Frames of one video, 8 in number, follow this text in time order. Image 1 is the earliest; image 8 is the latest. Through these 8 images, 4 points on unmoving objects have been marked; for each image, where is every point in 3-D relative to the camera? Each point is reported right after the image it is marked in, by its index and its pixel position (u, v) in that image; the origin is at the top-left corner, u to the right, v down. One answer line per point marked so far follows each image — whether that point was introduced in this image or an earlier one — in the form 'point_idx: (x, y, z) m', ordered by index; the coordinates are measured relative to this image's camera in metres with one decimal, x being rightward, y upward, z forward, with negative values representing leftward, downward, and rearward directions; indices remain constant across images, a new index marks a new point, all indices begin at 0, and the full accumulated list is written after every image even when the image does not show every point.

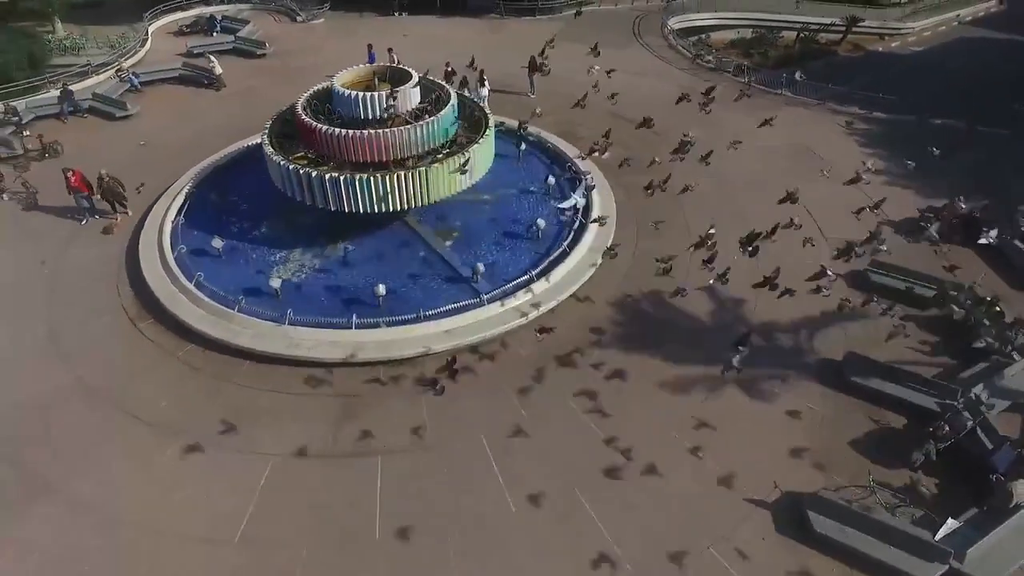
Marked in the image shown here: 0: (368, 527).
0: (-2.9, -4.5, +11.7) m
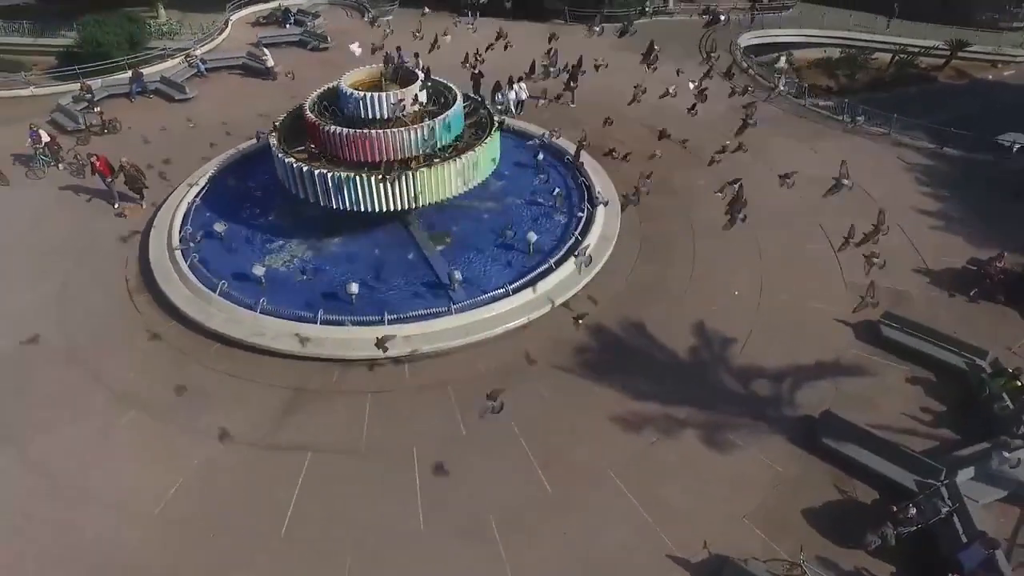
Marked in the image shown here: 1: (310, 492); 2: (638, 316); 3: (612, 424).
0: (-4.6, -4.5, +11.9) m
1: (-4.3, -4.1, +12.3) m
2: (+3.2, -0.8, +16.3) m
3: (+2.1, -3.0, +13.6) m
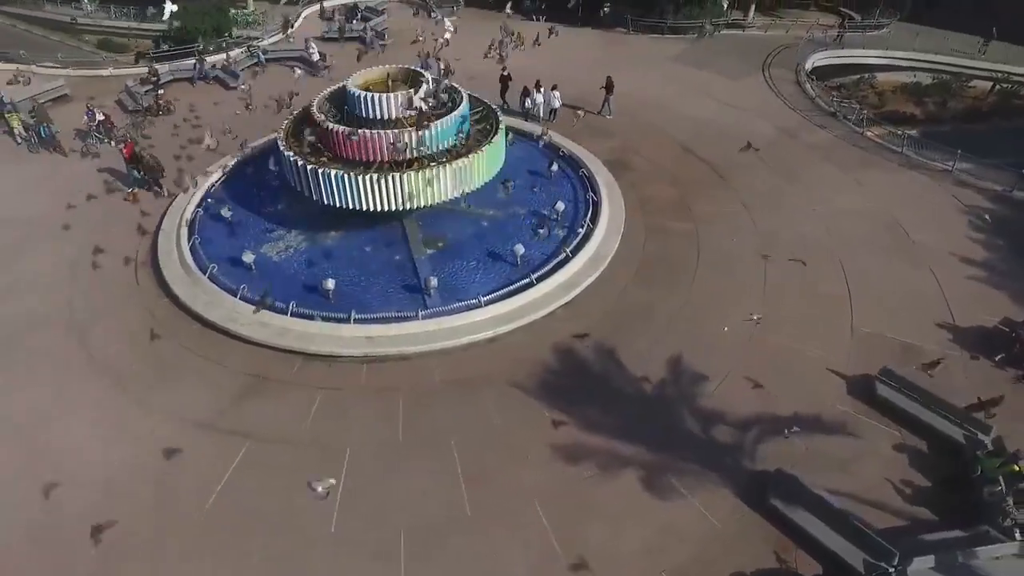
0: (-6.2, -4.2, +12.2) m
1: (-5.9, -3.9, +12.6) m
2: (+2.4, -1.4, +15.7) m
3: (+0.8, -3.5, +13.1) m
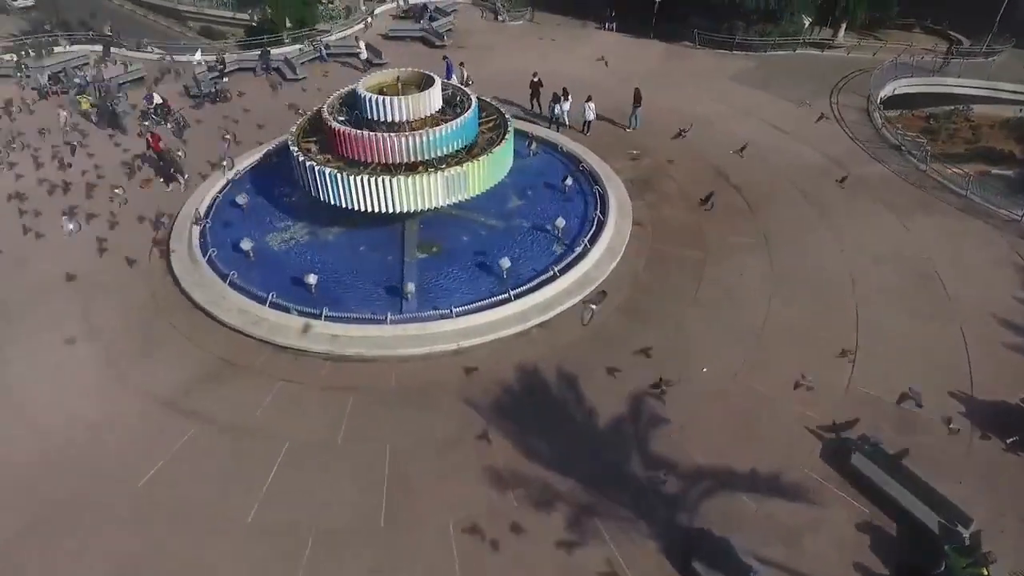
0: (-7.7, -3.9, +12.8) m
1: (-7.3, -3.6, +13.2) m
2: (+1.5, -2.0, +15.1) m
3: (-0.7, -3.9, +12.8) m
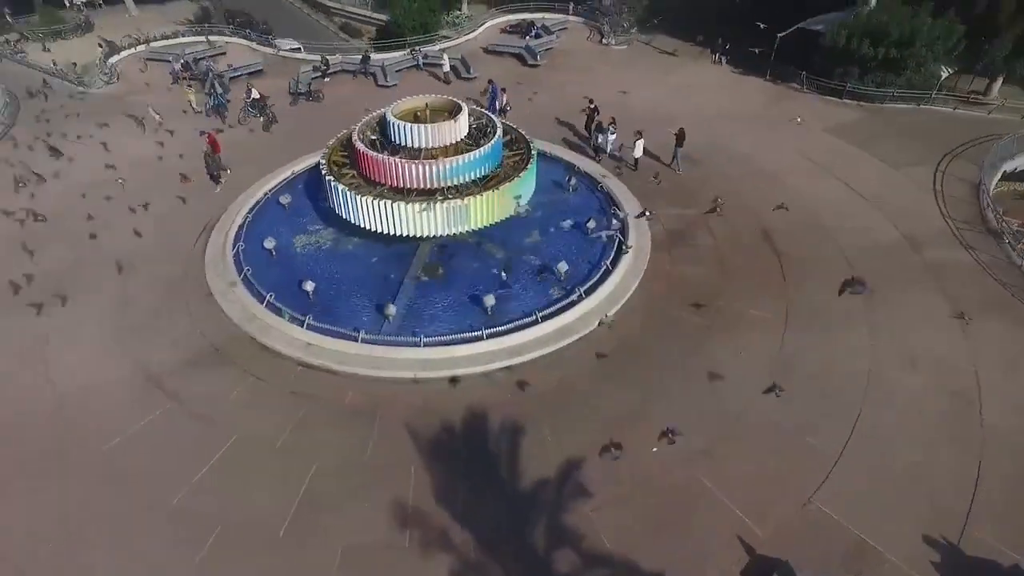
0: (-9.5, -3.6, +14.6) m
1: (-9.0, -3.3, +14.8) m
2: (+0.2, -3.2, +15.0) m
3: (-2.6, -4.7, +13.1) m
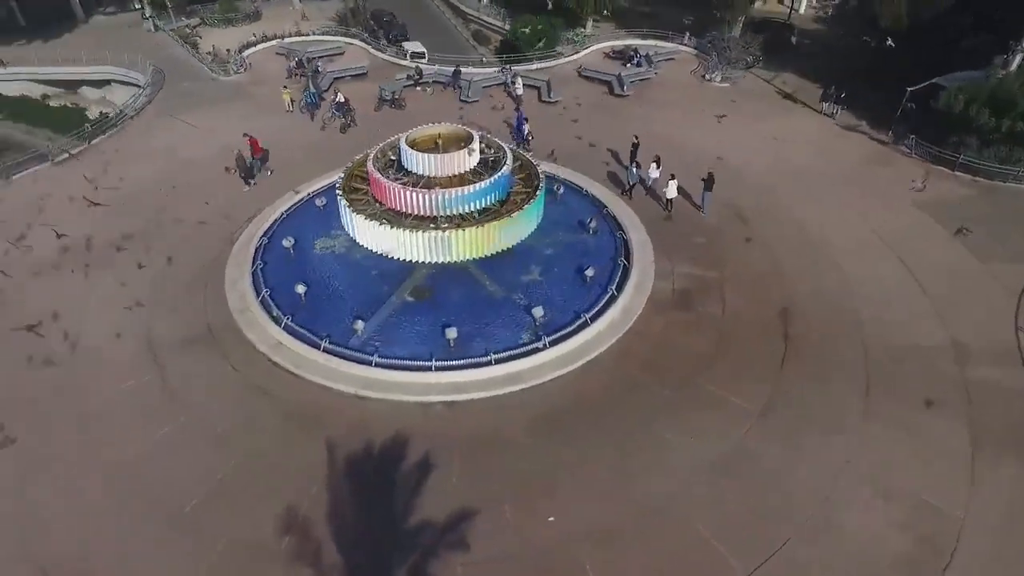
0: (-11.3, -2.9, +17.0) m
1: (-10.8, -2.8, +17.1) m
2: (-1.9, -4.2, +15.3) m
3: (-5.3, -5.2, +14.1) m
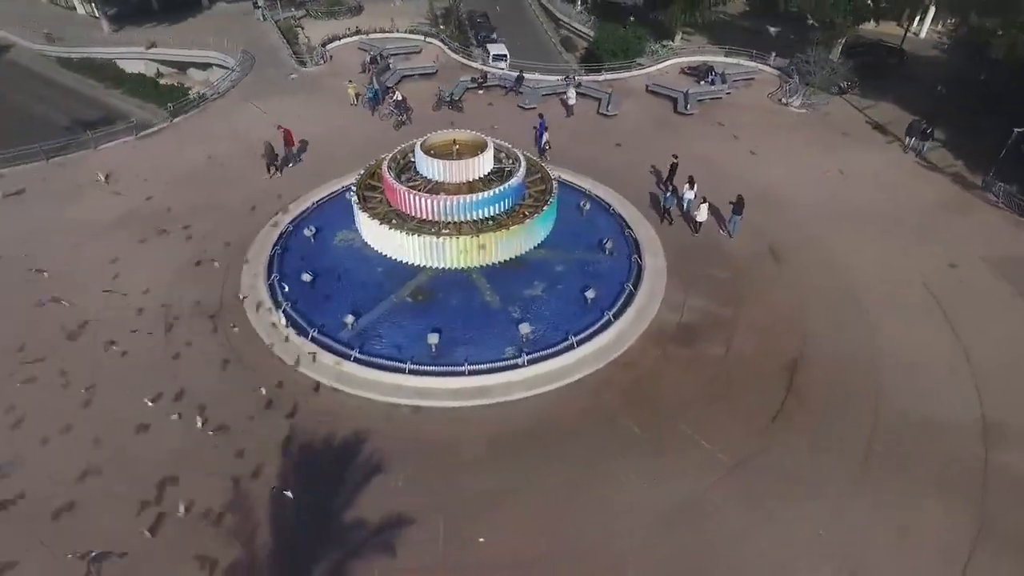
0: (-12.0, -1.9, +18.5) m
1: (-11.4, -1.9, +18.5) m
2: (-3.1, -4.3, +15.4) m
3: (-6.7, -4.8, +14.8) m
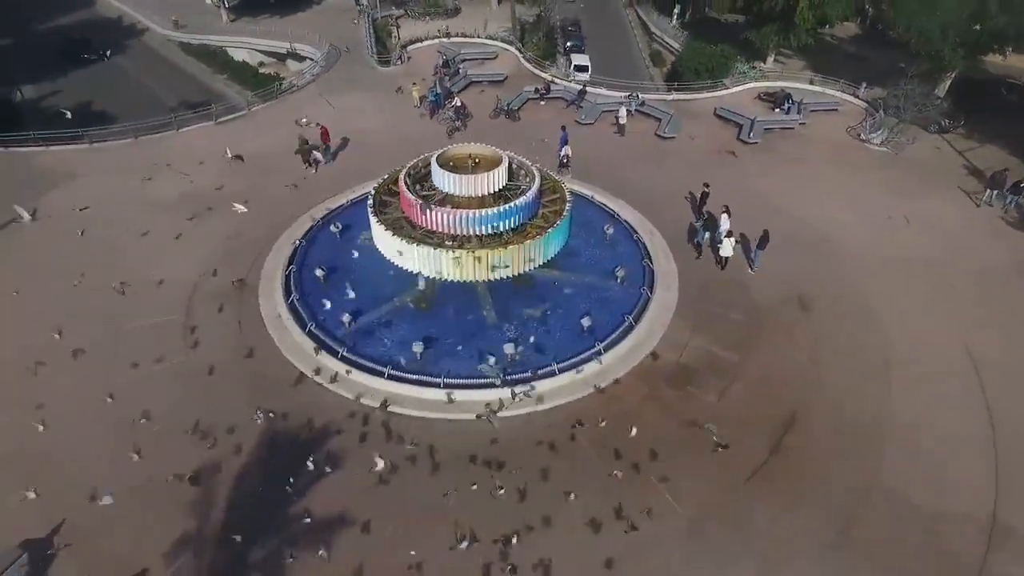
0: (-12.2, -1.1, +20.3) m
1: (-11.6, -1.1, +20.2) m
2: (-4.2, -4.5, +15.9) m
3: (-7.9, -4.6, +15.8) m
